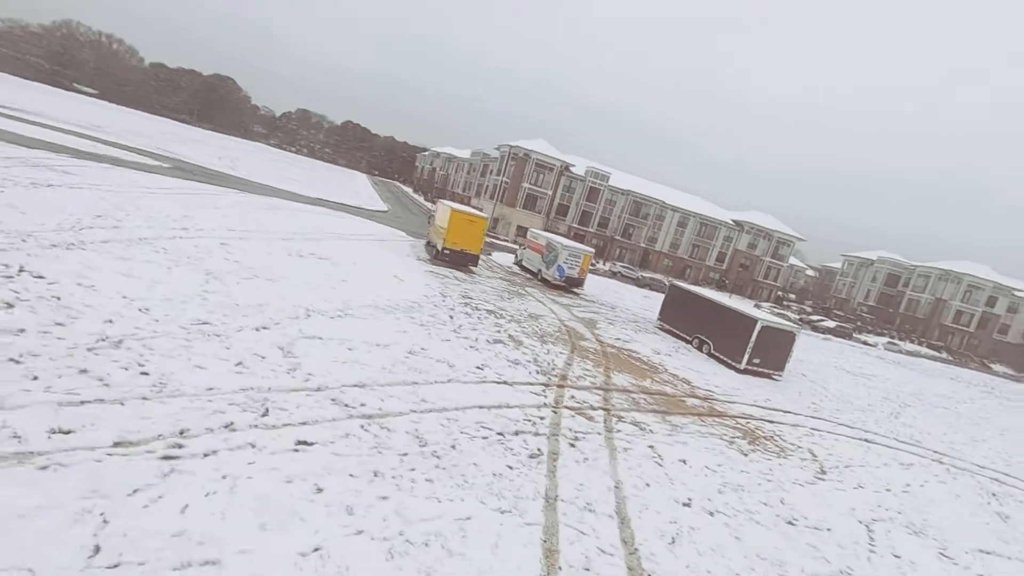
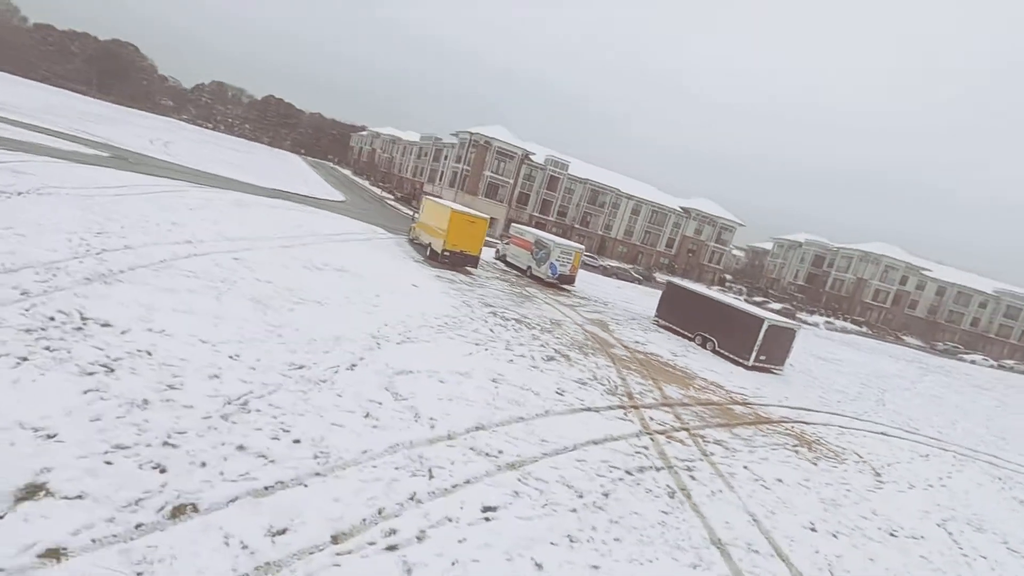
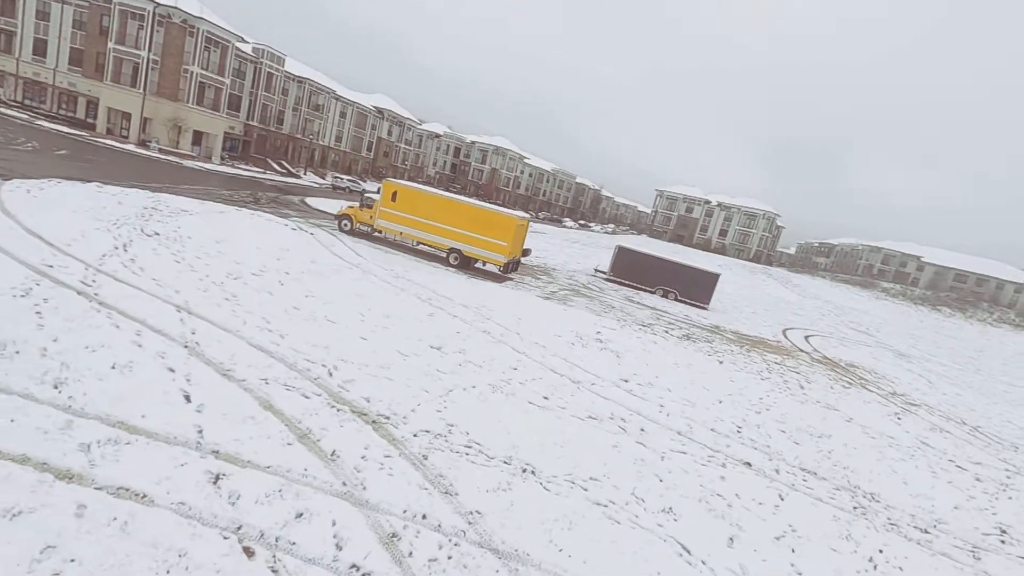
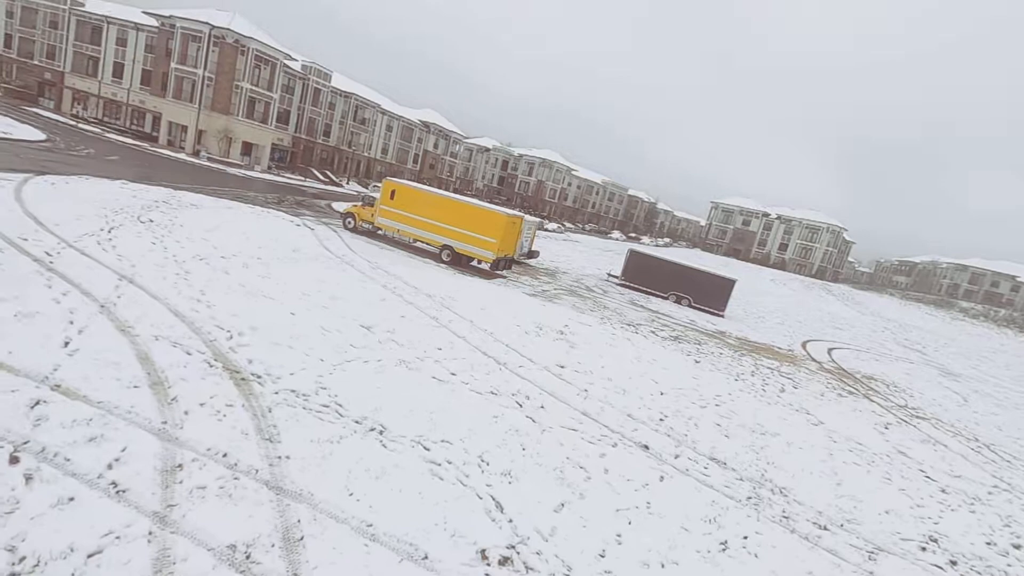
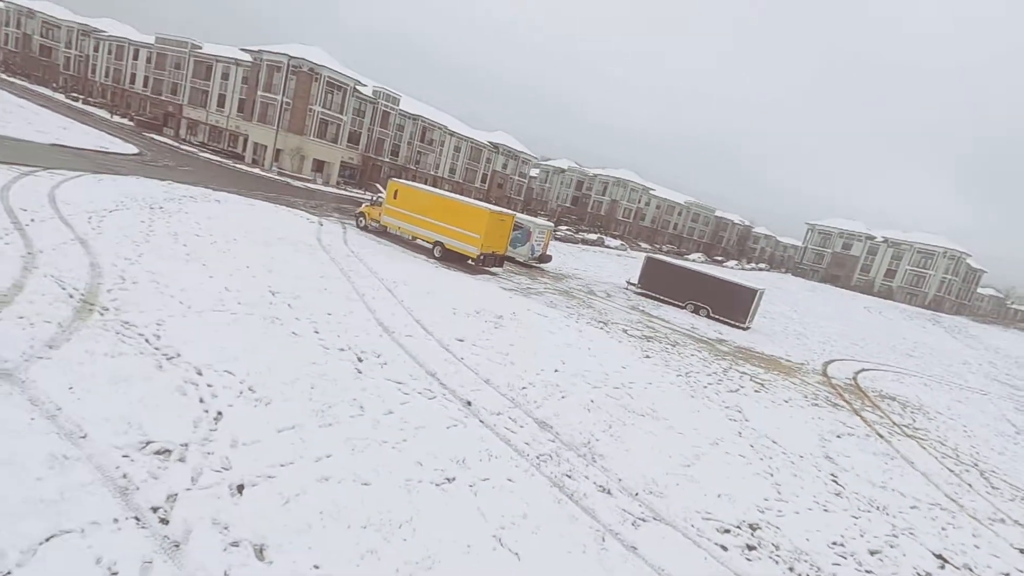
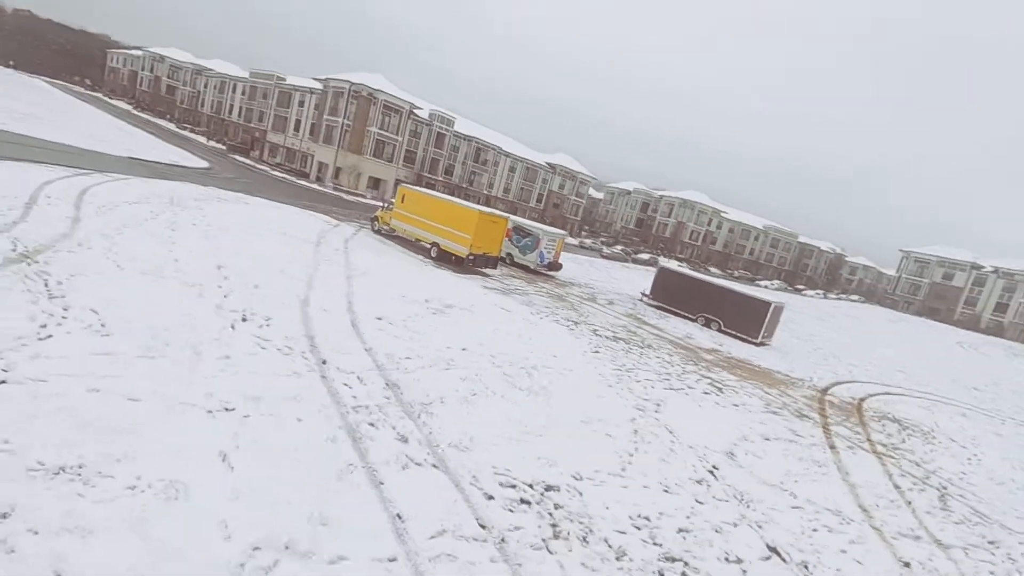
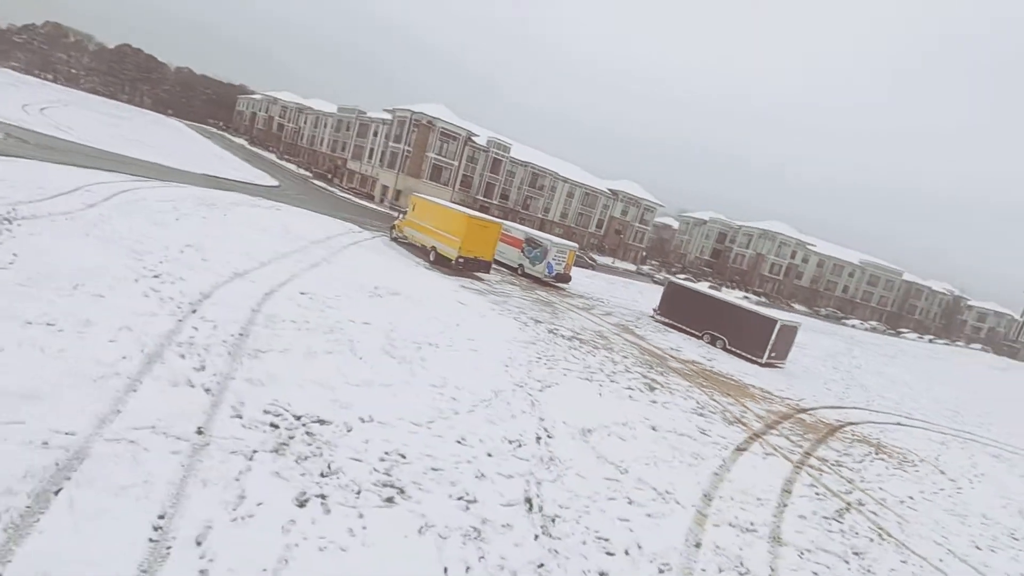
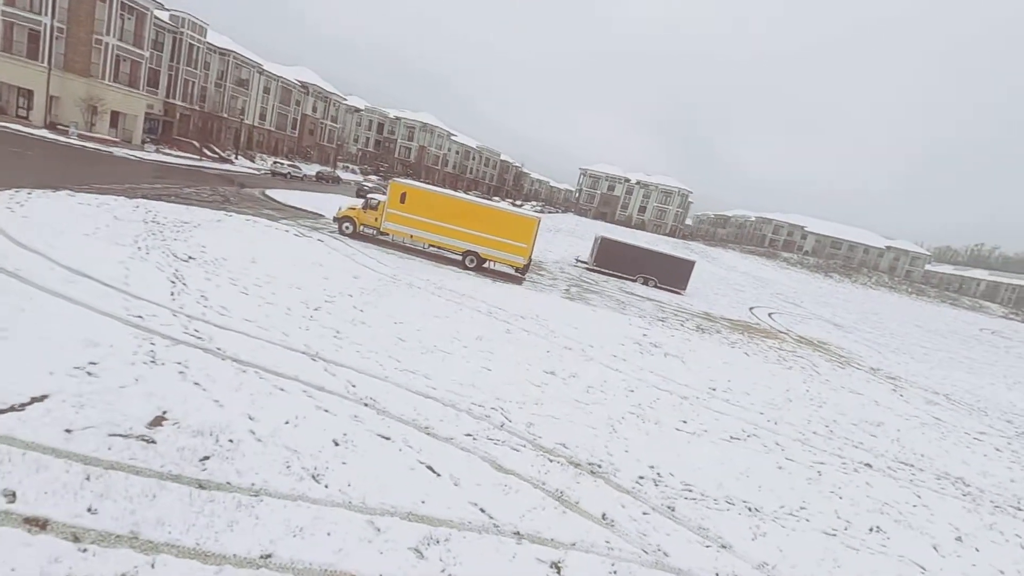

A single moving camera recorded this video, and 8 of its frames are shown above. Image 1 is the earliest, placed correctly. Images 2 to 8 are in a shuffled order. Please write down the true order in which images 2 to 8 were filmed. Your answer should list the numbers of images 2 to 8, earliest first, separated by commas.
2, 7, 6, 5, 4, 3, 8
